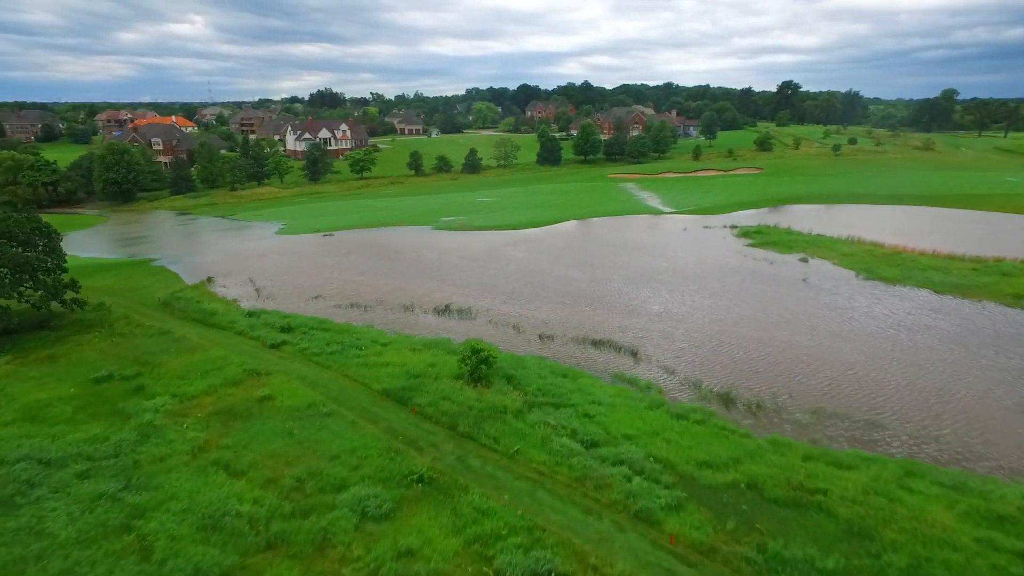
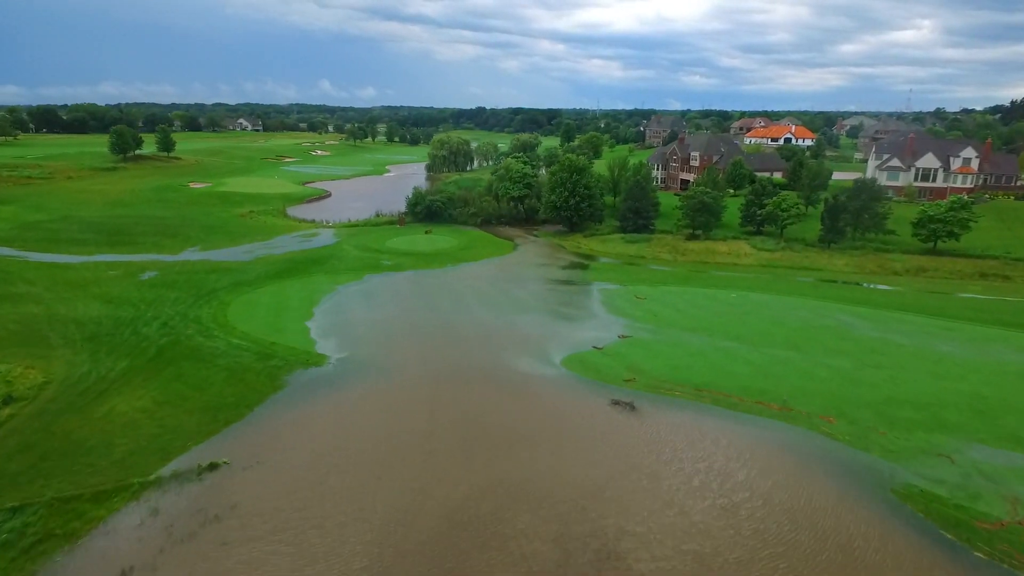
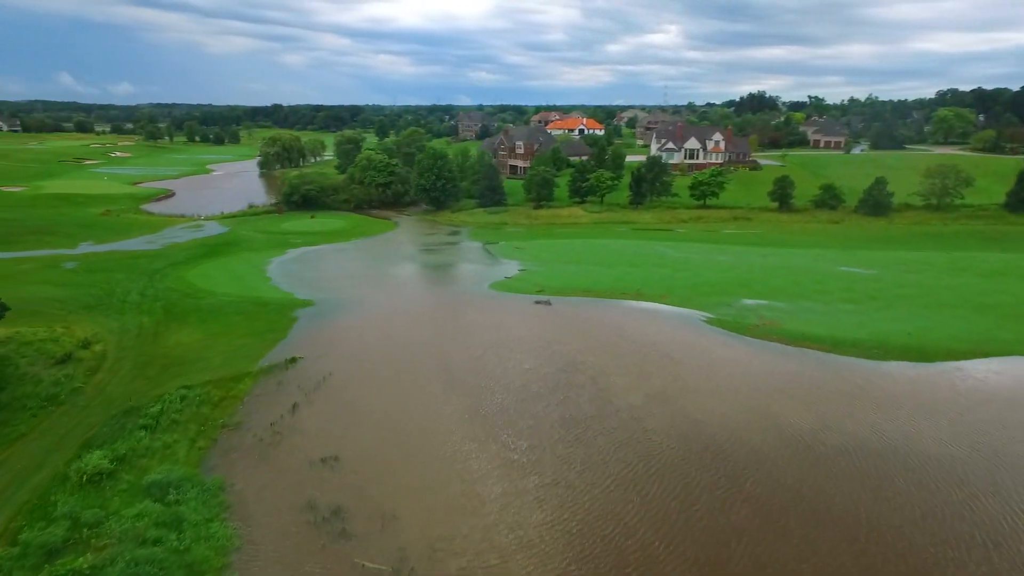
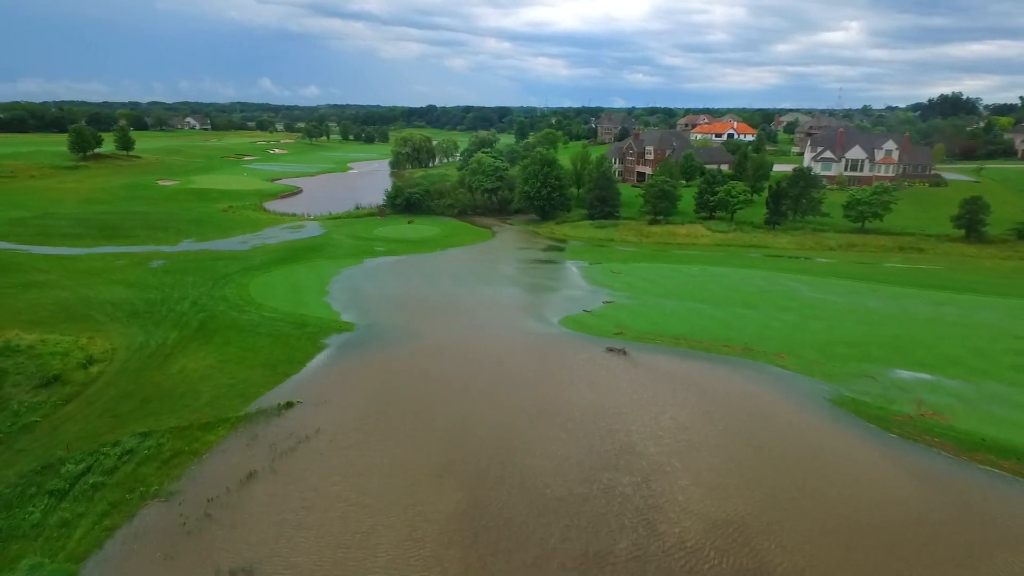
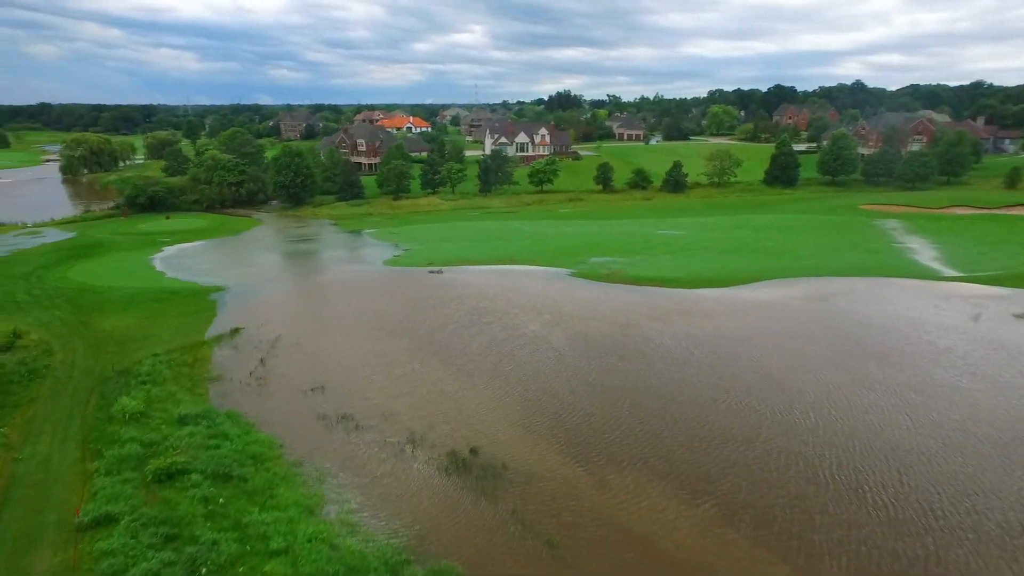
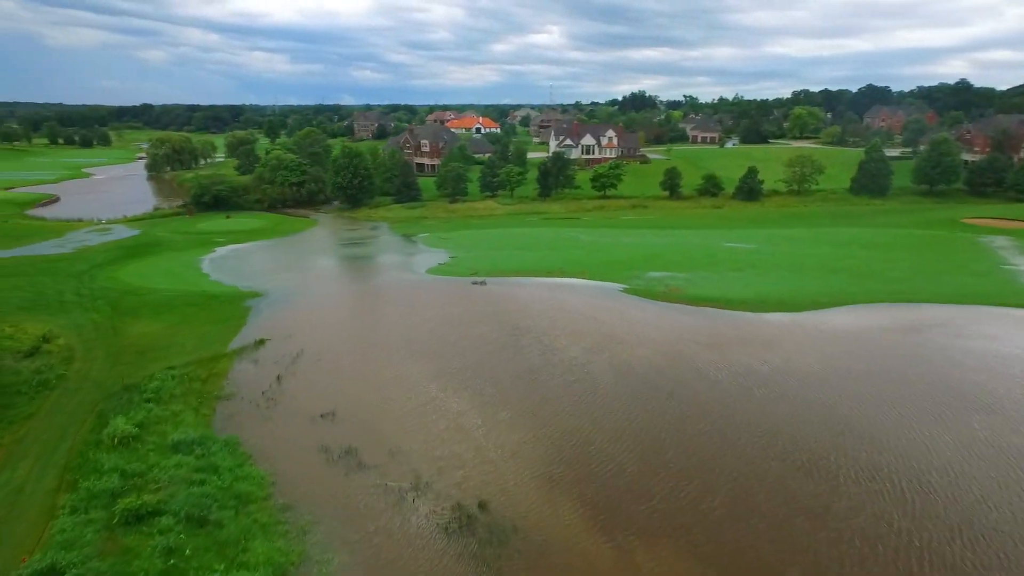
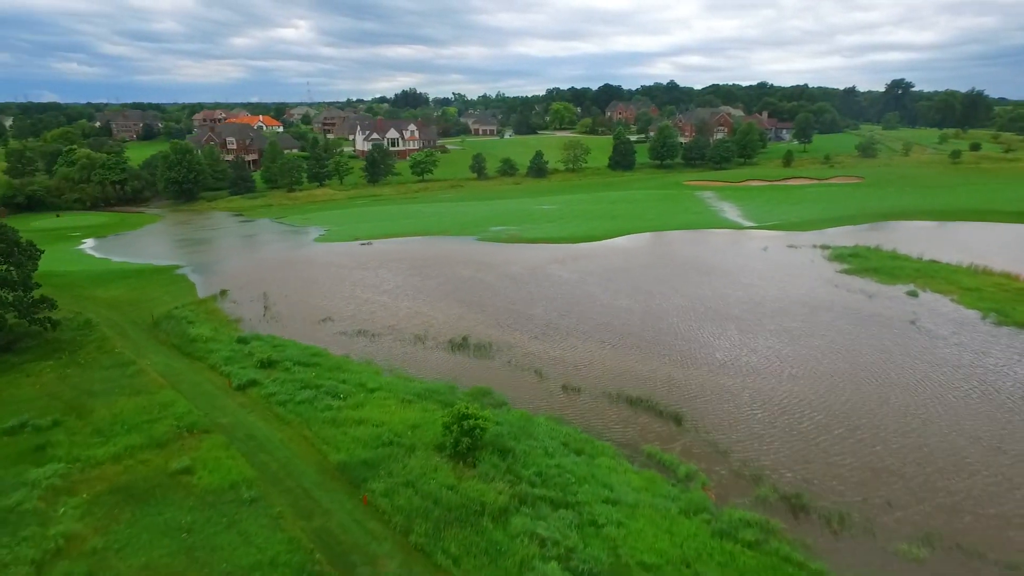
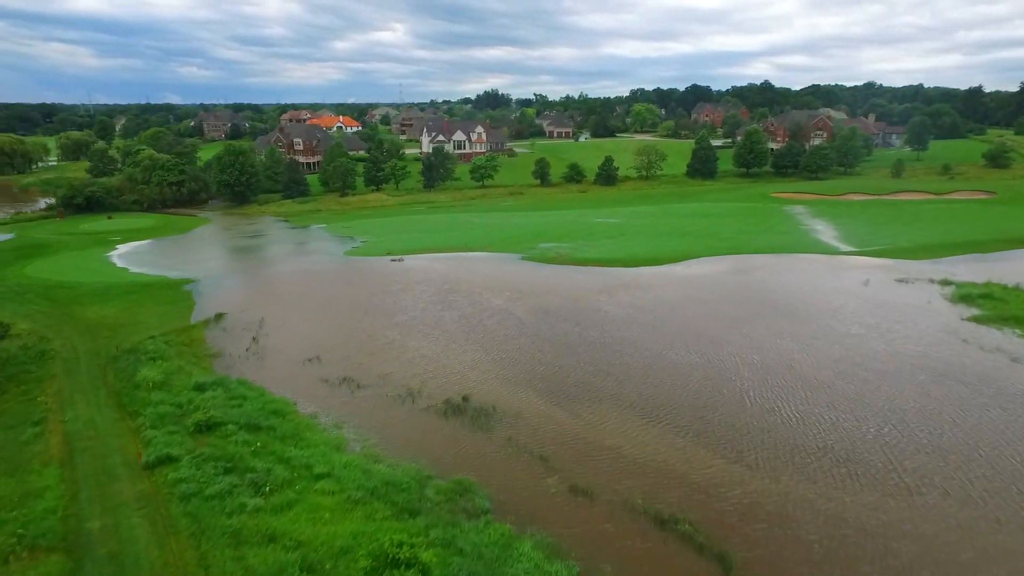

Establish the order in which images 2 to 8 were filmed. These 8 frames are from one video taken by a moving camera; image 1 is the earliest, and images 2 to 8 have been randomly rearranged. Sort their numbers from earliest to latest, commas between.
7, 8, 5, 6, 3, 4, 2
